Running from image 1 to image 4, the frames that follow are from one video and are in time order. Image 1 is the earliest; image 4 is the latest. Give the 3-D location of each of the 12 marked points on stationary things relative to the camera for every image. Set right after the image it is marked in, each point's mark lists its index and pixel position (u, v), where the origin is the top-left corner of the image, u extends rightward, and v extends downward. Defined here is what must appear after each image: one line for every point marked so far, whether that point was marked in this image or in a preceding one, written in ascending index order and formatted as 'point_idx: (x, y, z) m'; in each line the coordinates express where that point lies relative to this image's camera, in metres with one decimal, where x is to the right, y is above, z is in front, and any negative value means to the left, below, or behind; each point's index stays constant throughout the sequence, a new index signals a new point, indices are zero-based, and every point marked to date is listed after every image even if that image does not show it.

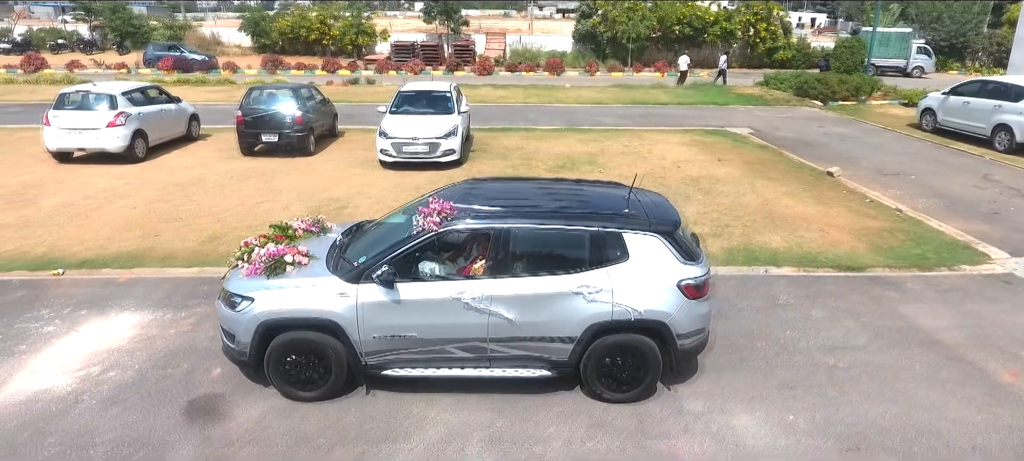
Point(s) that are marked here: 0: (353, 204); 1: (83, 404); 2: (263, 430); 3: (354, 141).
0: (-2.7, +0.5, +11.0) m
1: (-3.8, -1.5, +5.5) m
2: (-2.1, -1.7, +5.3) m
3: (-4.0, +2.3, +16.0) m
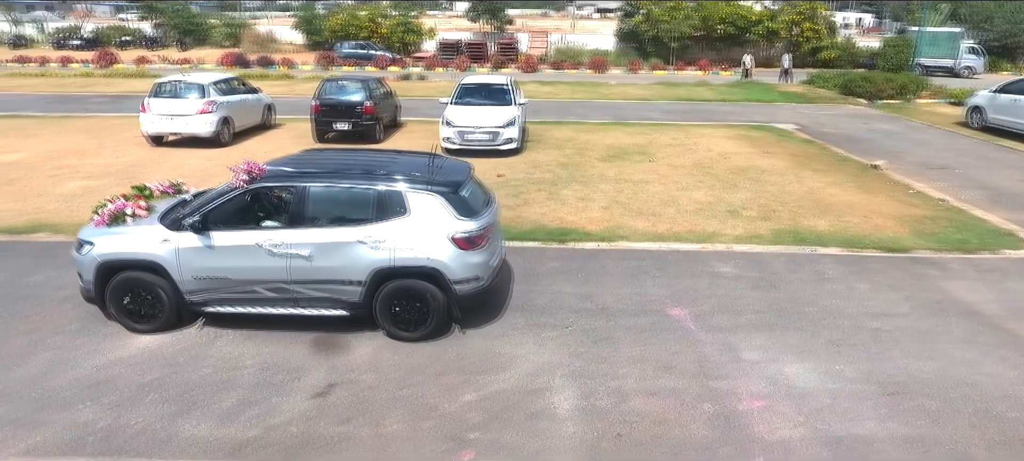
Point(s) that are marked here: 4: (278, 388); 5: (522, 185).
0: (-1.6, +0.9, +12.0) m
1: (-3.0, -1.1, +6.5) m
2: (-1.3, -1.3, +6.2) m
3: (-2.6, +2.7, +17.0) m
4: (-2.1, -1.4, +5.7) m
5: (+0.2, +0.9, +12.2) m
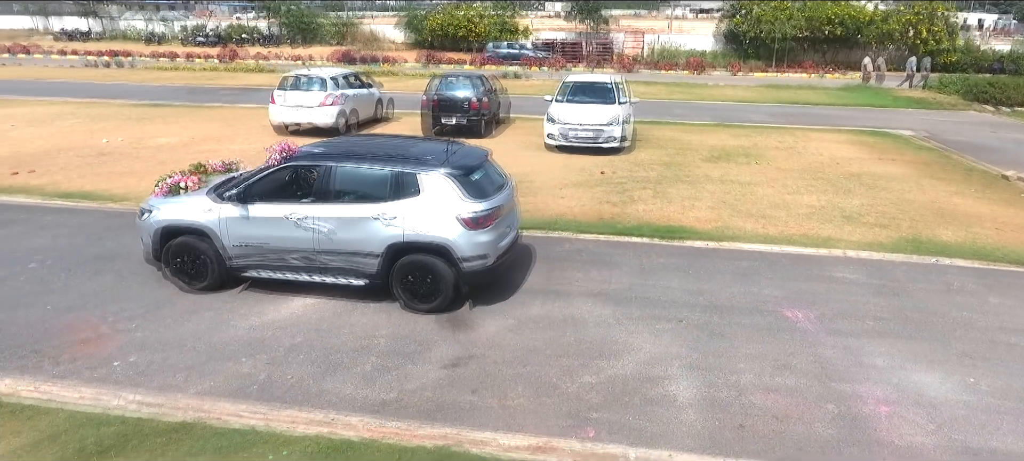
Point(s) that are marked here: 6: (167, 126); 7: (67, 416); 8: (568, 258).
0: (+0.4, +1.0, +12.3) m
1: (-1.7, -0.9, +7.1) m
2: (-0.1, -1.1, +6.5) m
3: (+0.1, +2.9, +17.4) m
4: (-1.0, -1.2, +6.1) m
5: (+2.2, +0.9, +12.3) m
6: (-8.8, +2.7, +16.1) m
7: (-3.6, -1.5, +5.1) m
8: (+0.8, -0.4, +8.6) m
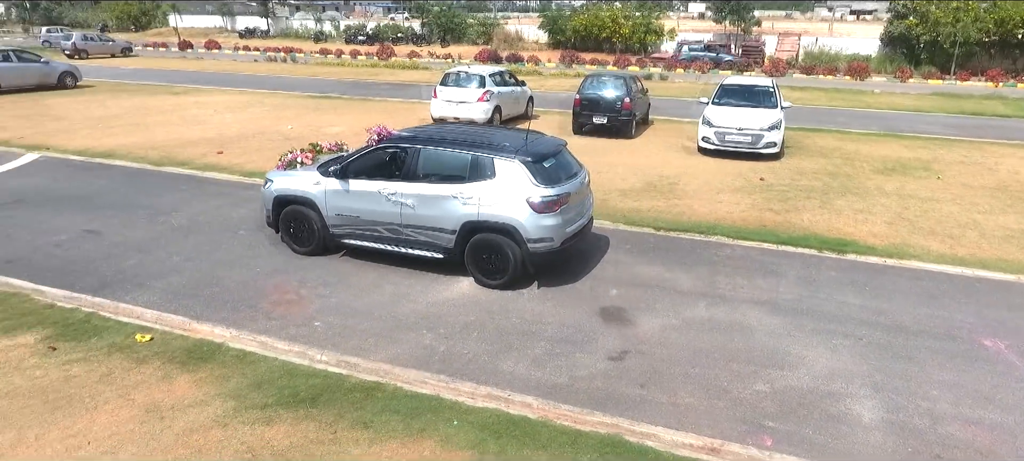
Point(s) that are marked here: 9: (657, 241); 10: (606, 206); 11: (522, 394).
0: (+3.3, +0.9, +12.1) m
1: (+0.1, -0.8, +7.3) m
2: (+1.6, -1.1, +6.5) m
3: (+4.2, +2.8, +17.2) m
4: (+0.7, -1.2, +6.3) m
5: (+5.1, +0.7, +11.7) m
6: (-4.8, +3.2, +17.6) m
7: (-2.2, -1.3, +5.8) m
8: (+2.9, -0.5, +8.4) m
9: (+2.1, -0.2, +9.2) m
10: (+1.6, +0.4, +10.7) m
11: (+0.1, -1.4, +5.5) m
